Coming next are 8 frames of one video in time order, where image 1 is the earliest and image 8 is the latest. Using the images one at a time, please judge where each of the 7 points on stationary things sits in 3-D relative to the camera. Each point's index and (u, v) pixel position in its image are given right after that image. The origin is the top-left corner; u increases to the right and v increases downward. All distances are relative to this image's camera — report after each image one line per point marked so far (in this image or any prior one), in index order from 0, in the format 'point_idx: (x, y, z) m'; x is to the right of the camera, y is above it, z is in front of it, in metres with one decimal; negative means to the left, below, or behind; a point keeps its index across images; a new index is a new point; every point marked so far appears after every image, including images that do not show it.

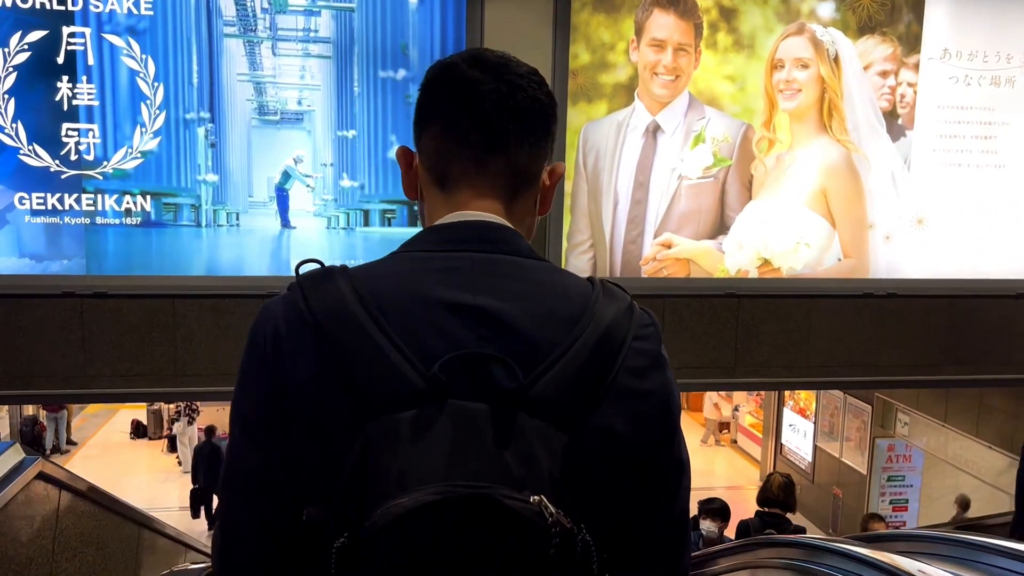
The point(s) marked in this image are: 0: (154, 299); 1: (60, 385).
0: (-2.3, -0.1, +5.3) m
1: (-2.8, -0.6, +5.3) m
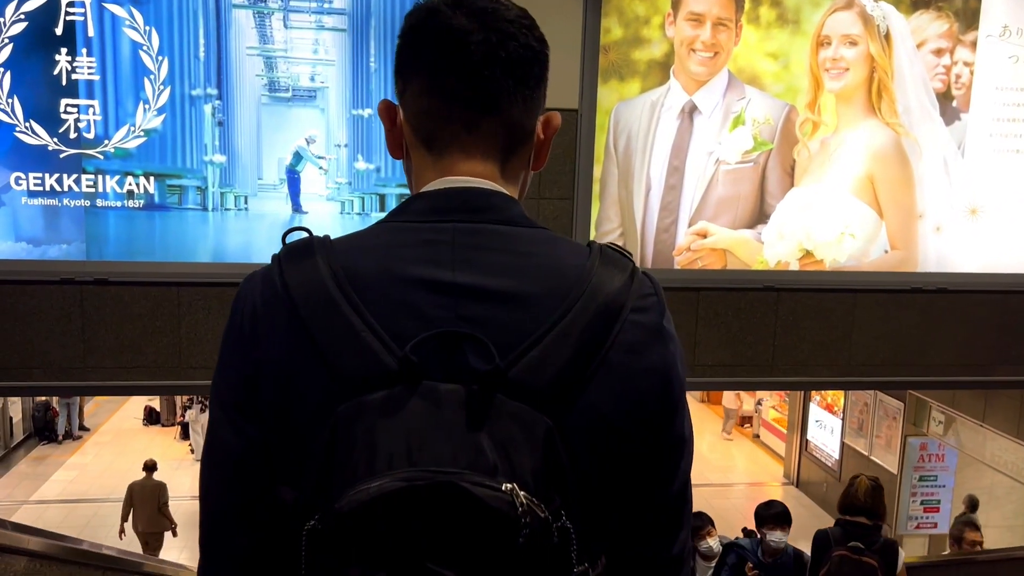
0: (-2.1, 0.0, +5.0) m
1: (-2.7, -0.5, +5.0) m
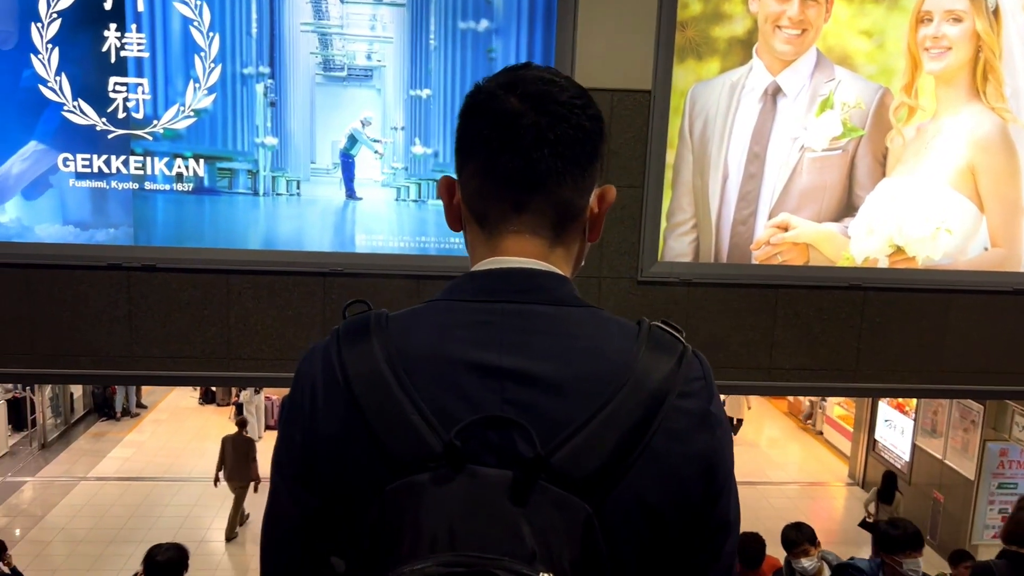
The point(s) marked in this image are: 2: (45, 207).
0: (-1.7, +0.1, +4.8) m
1: (-2.3, -0.4, +4.8) m
2: (-2.6, +0.4, +4.7) m
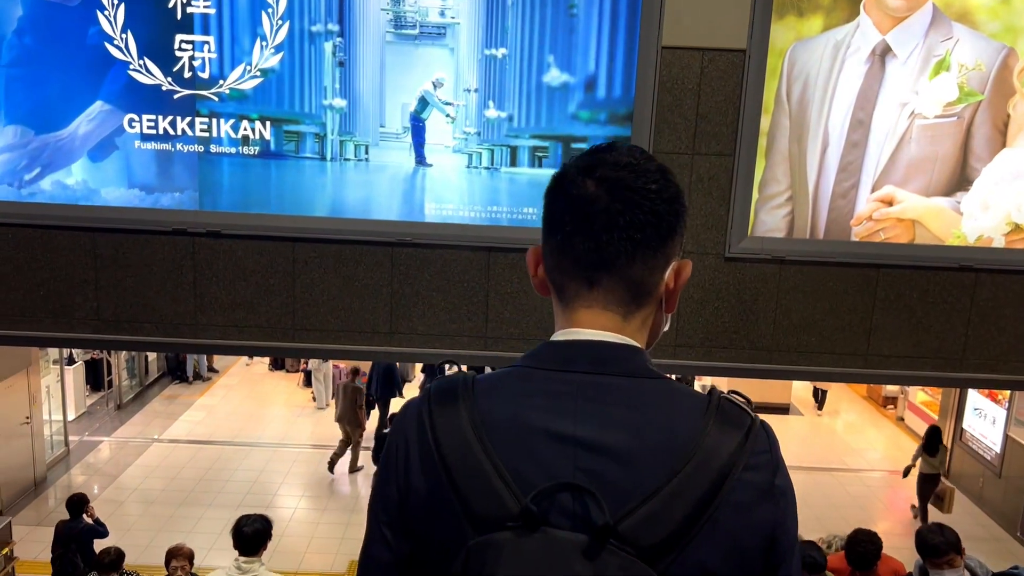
0: (-1.3, +0.3, +4.6) m
1: (-1.9, -0.3, +4.7) m
2: (-2.2, +0.6, +4.5) m
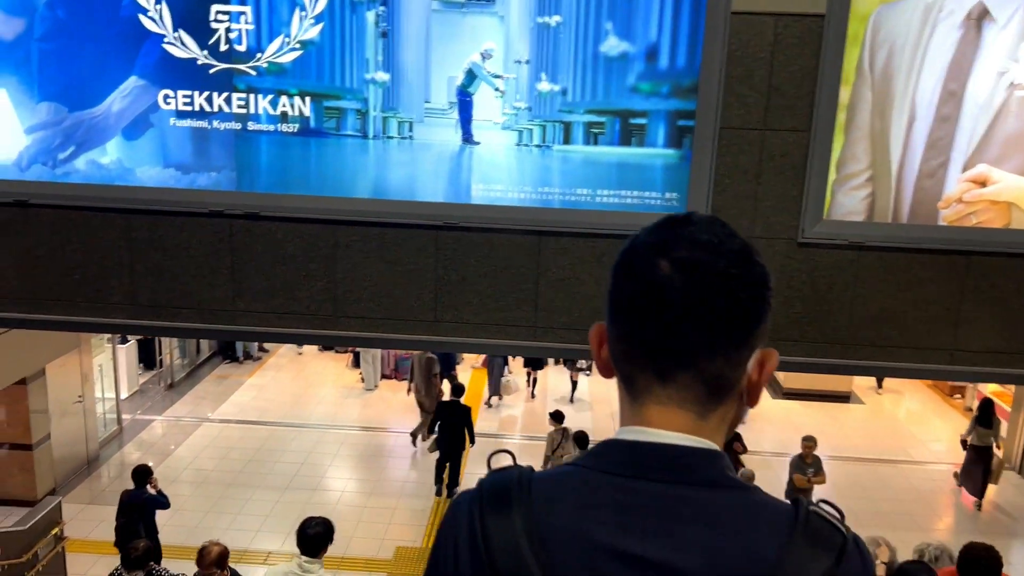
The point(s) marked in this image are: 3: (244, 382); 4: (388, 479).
0: (-1.1, +0.3, +4.4) m
1: (-1.6, -0.2, +4.6) m
2: (-1.9, +0.7, +4.3) m
3: (-4.2, -1.5, +13.4) m
4: (-1.4, -2.2, +9.7) m
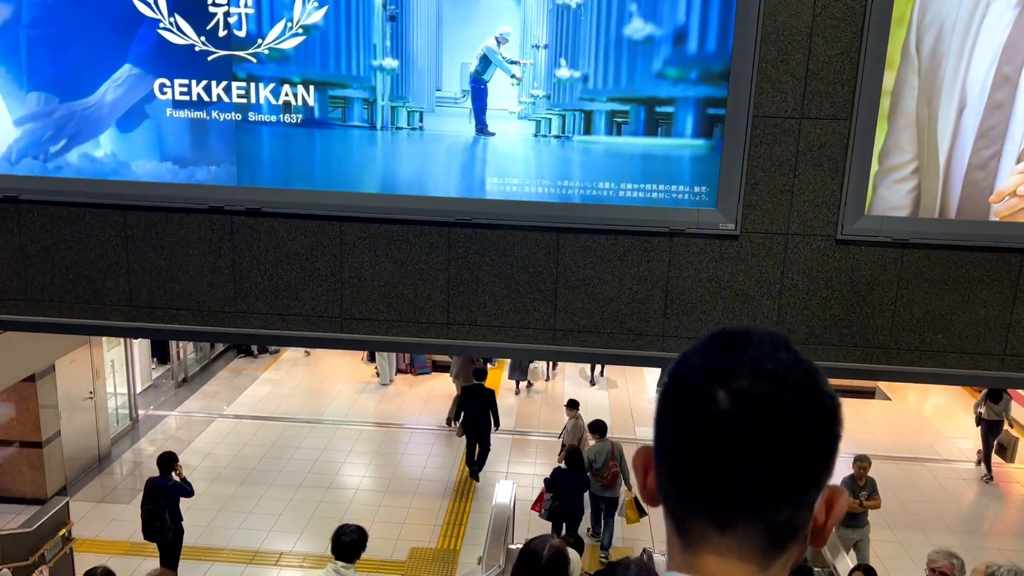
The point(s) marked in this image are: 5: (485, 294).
0: (-1.0, +0.3, +4.2) m
1: (-1.6, -0.2, +4.3) m
2: (-1.8, +0.7, +4.1) m
3: (-4.0, -1.4, +13.2) m
4: (-1.2, -2.1, +9.5) m
5: (-0.1, 0.0, +4.2) m
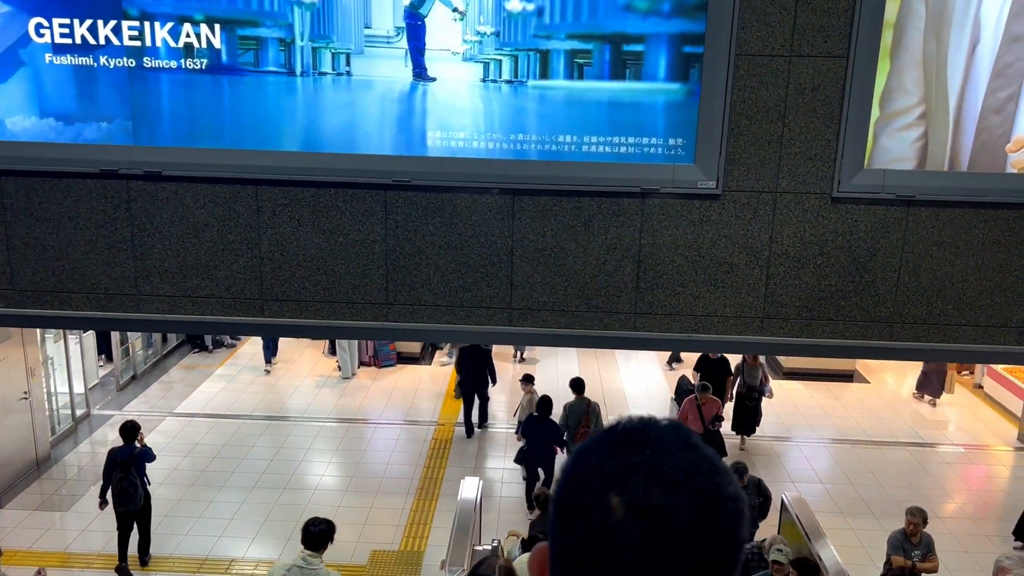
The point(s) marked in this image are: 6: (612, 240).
0: (-1.2, +0.4, +3.6) m
1: (-1.8, -0.1, +3.7) m
2: (-2.0, +0.8, +3.5) m
3: (-4.4, -1.3, +12.5) m
4: (-1.6, -1.9, +8.9) m
5: (-0.4, +0.1, +3.6) m
6: (+0.4, +0.2, +3.6) m
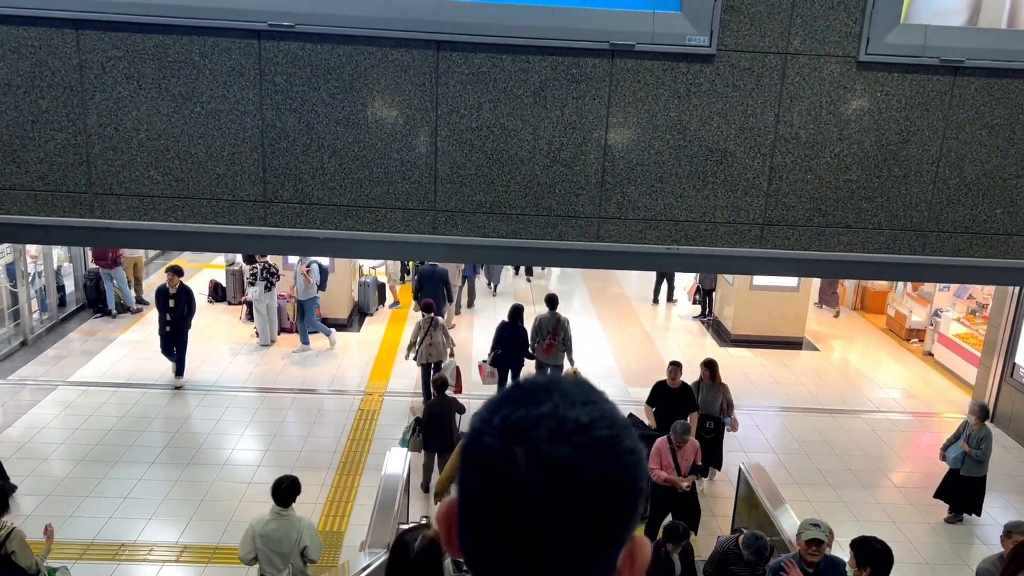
0: (-1.4, +0.8, +2.5) m
1: (-2.0, +0.3, +2.6) m
2: (-2.2, +1.1, +2.4) m
3: (-5.3, -0.7, +11.3) m
4: (-2.2, -1.5, +7.9) m
5: (-0.6, +0.4, +2.7) m
6: (+0.2, +0.5, +2.7) m
